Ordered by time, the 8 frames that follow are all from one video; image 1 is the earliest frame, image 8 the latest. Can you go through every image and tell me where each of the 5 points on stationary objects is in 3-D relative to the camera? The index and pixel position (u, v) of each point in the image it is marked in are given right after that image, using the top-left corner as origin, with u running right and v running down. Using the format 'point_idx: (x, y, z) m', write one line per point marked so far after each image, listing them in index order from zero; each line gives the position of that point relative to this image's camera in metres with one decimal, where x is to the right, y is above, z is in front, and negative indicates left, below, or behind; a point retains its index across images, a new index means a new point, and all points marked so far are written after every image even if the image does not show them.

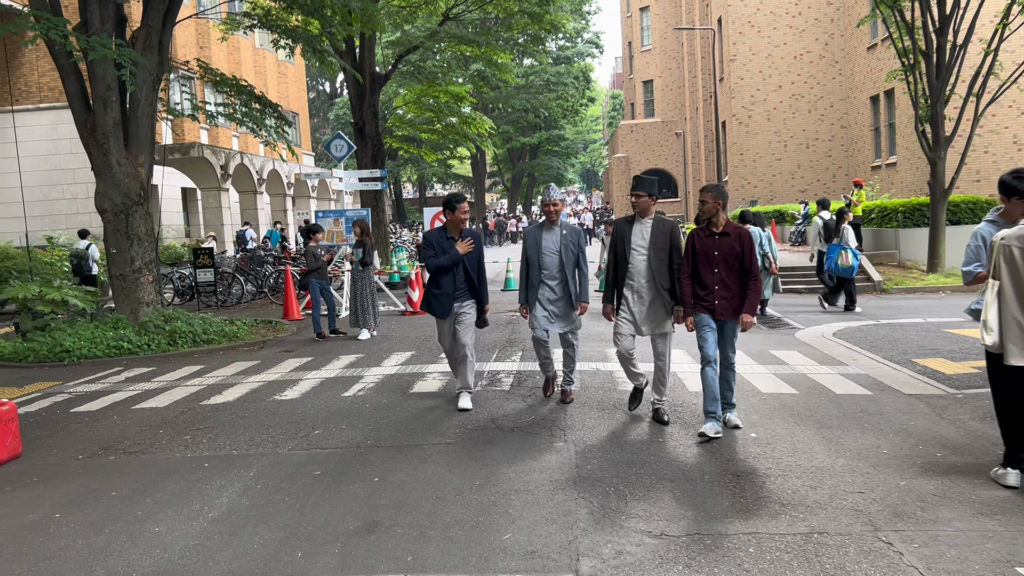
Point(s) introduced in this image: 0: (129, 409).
0: (-3.7, -1.2, +7.5) m
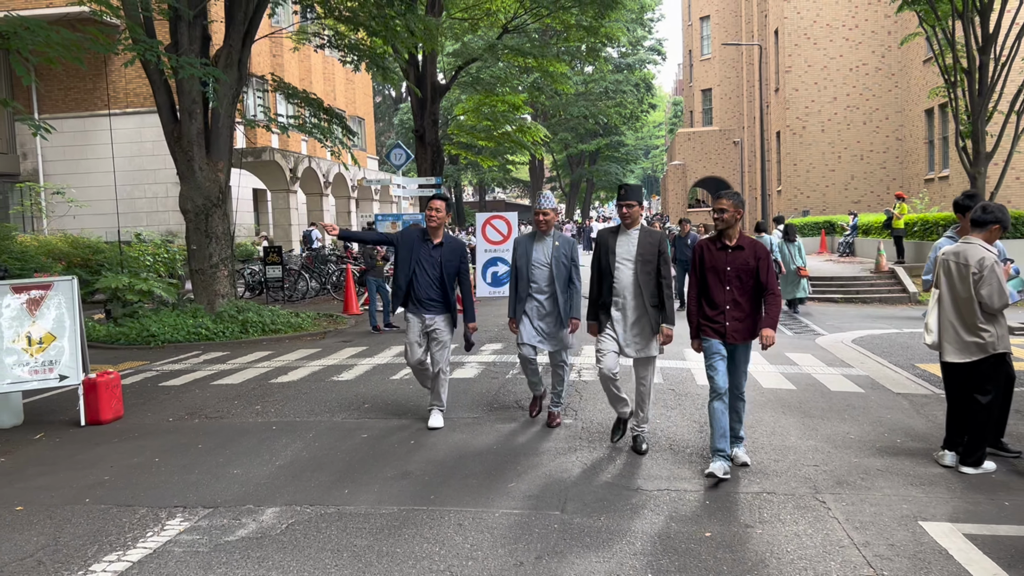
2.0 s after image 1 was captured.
0: (-3.4, -1.1, +8.7) m
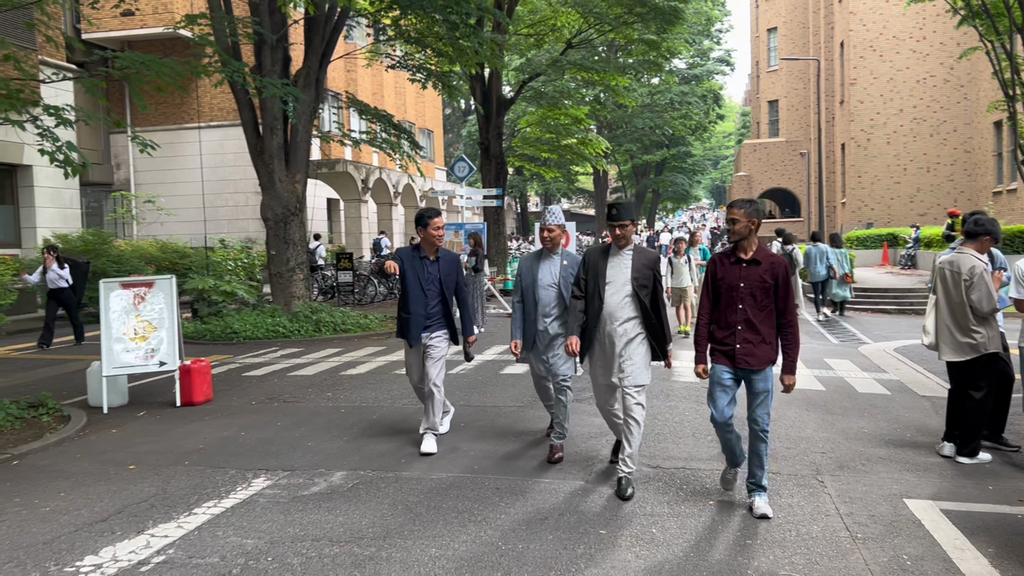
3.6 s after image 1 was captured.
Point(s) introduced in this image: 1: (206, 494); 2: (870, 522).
0: (-2.8, -1.1, +9.6) m
1: (-2.0, -1.3, +5.1) m
2: (+1.9, -1.2, +4.1) m
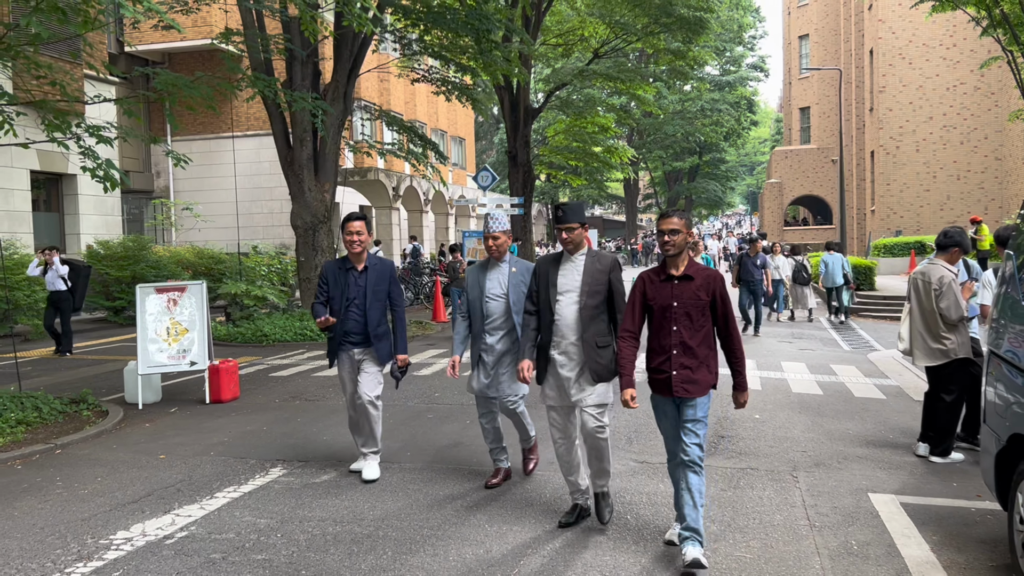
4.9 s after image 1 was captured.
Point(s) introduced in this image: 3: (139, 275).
0: (-2.6, -1.1, +10.1) m
1: (-2.0, -1.4, +5.5) m
2: (+1.8, -1.3, +4.5) m
3: (-8.0, +0.3, +16.8) m
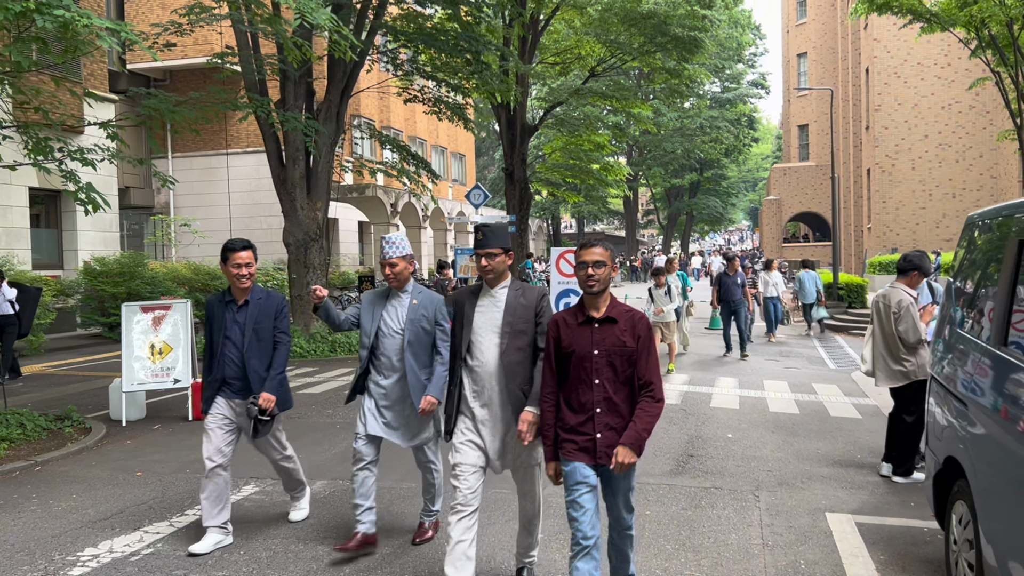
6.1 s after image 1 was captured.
0: (-2.8, -1.4, +10.2) m
1: (-2.3, -1.5, +5.6) m
2: (+1.6, -1.4, +4.5) m
3: (-8.2, -0.1, +17.0) m
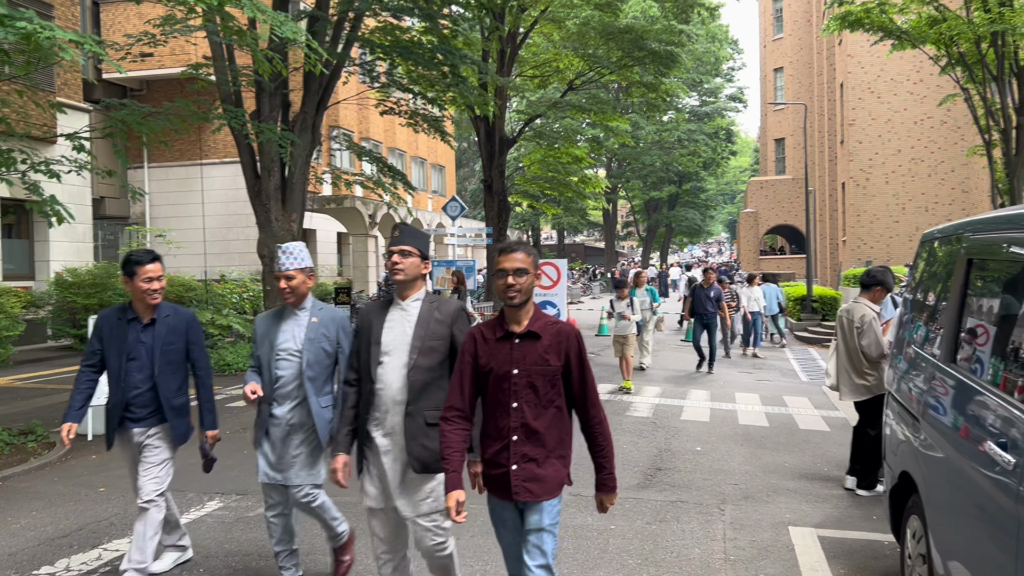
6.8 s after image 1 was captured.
0: (-3.2, -1.5, +10.1) m
1: (-2.5, -1.6, +5.5) m
2: (+1.4, -1.5, +4.5) m
3: (-8.7, -0.3, +16.8) m
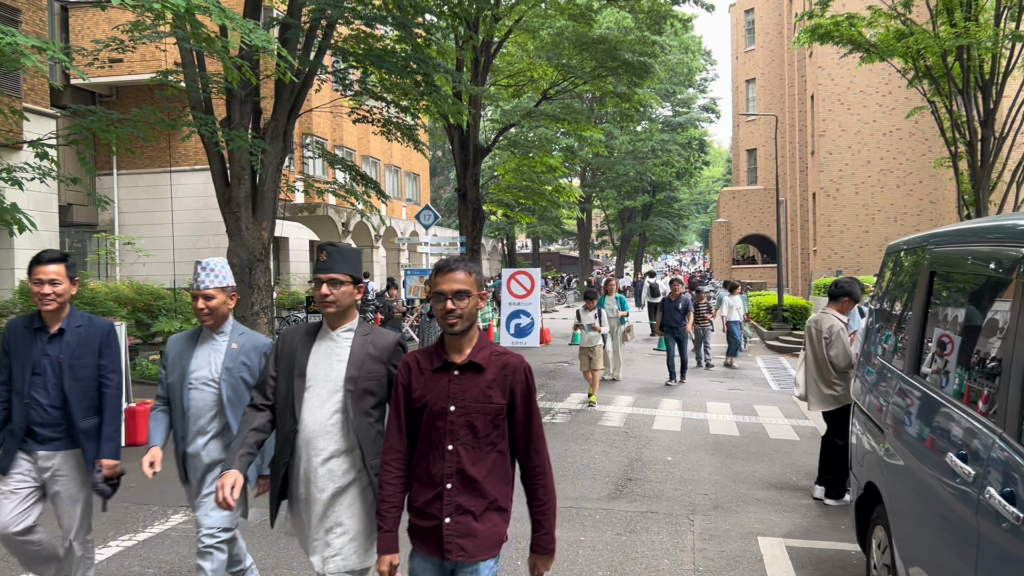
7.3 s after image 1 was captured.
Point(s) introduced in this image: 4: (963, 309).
0: (-3.5, -1.6, +10.0) m
1: (-2.7, -1.7, +5.4) m
2: (+1.2, -1.6, +4.5) m
3: (-9.3, -0.5, +16.4) m
4: (+1.8, -0.1, +3.2) m
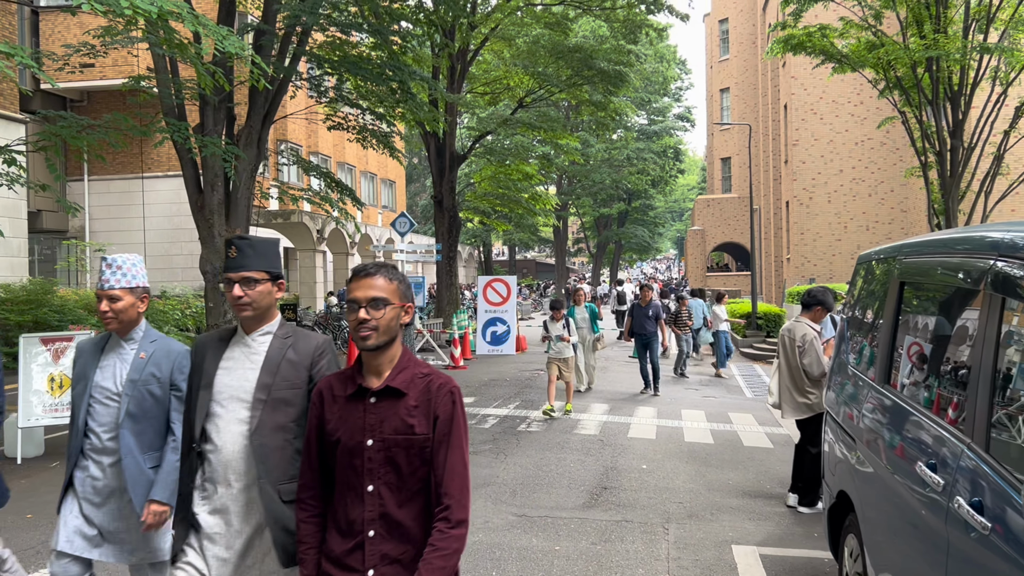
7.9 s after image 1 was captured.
0: (-3.9, -1.8, +9.8) m
1: (-2.9, -1.7, +5.3) m
2: (+1.0, -1.6, +4.6) m
3: (-9.8, -0.7, +16.1) m
4: (+1.7, -0.1, +3.2) m
